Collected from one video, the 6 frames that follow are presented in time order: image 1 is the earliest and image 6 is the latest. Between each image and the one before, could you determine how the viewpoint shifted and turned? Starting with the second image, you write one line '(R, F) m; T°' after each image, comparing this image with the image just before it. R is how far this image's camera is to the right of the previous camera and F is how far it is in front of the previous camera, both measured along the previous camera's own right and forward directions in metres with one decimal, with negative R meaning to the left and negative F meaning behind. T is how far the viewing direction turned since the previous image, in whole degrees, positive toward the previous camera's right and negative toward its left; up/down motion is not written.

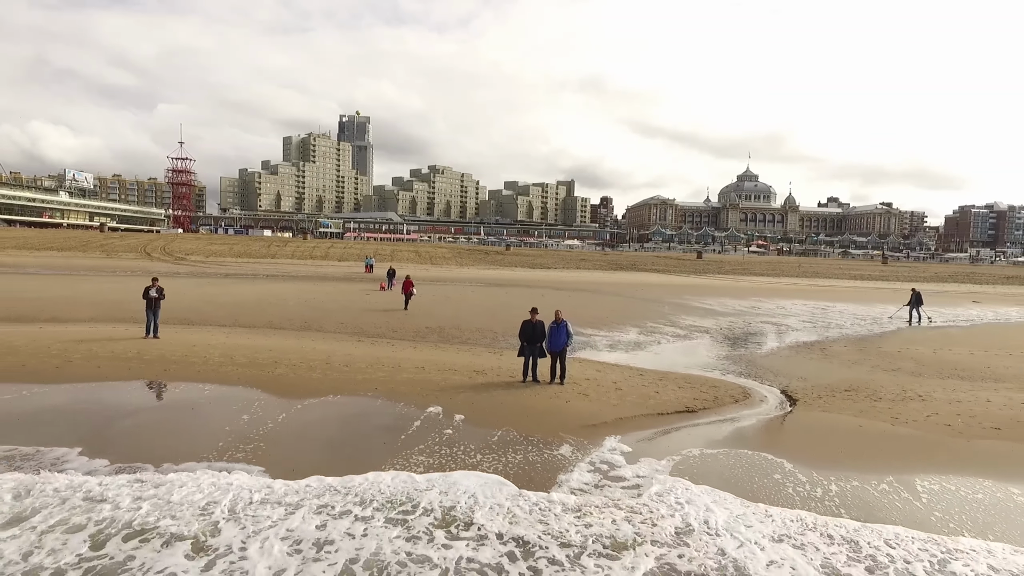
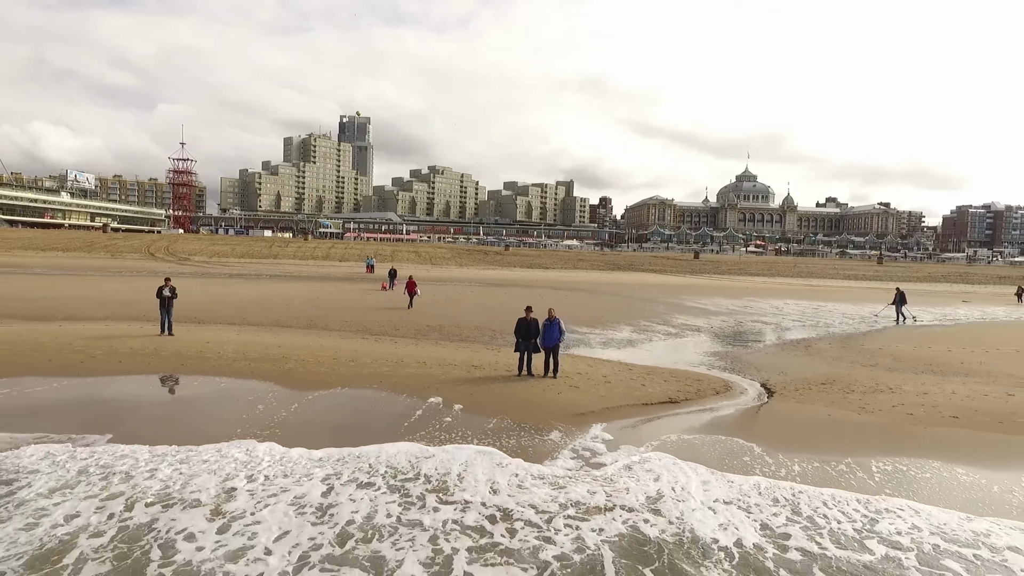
(+0.1, -0.7) m; 0°
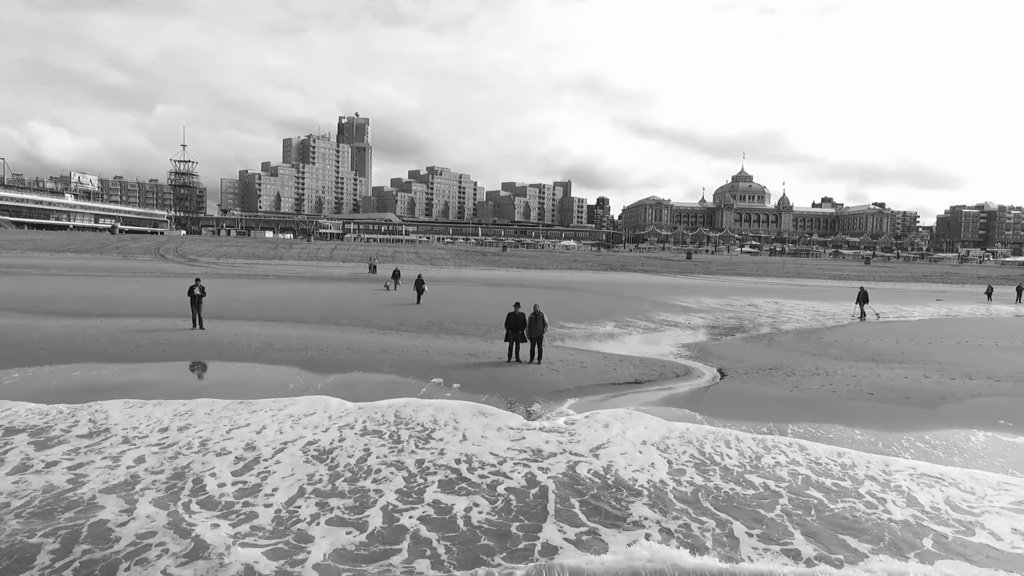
(+0.2, -1.8) m; 0°
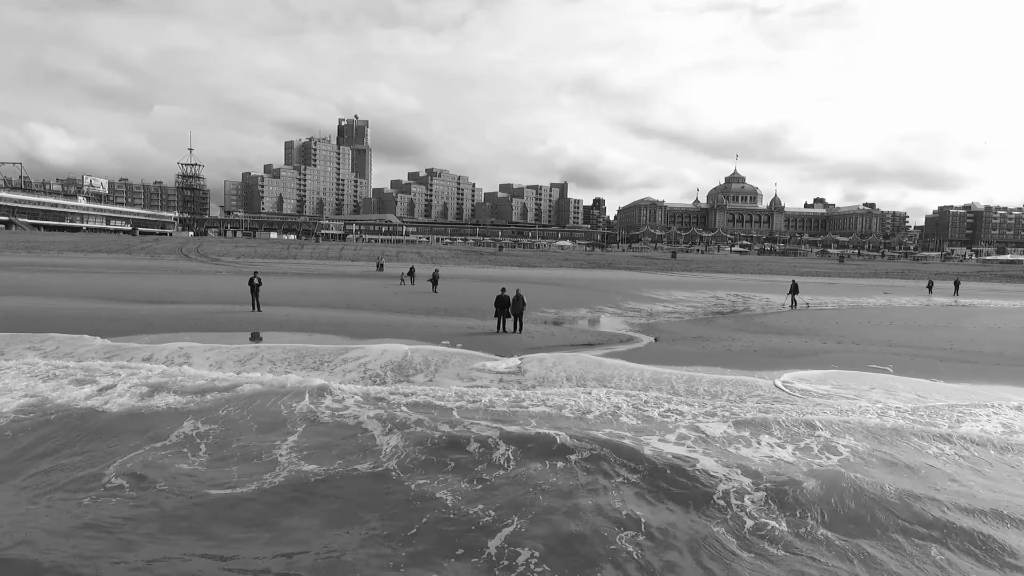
(+0.3, -4.5) m; 0°
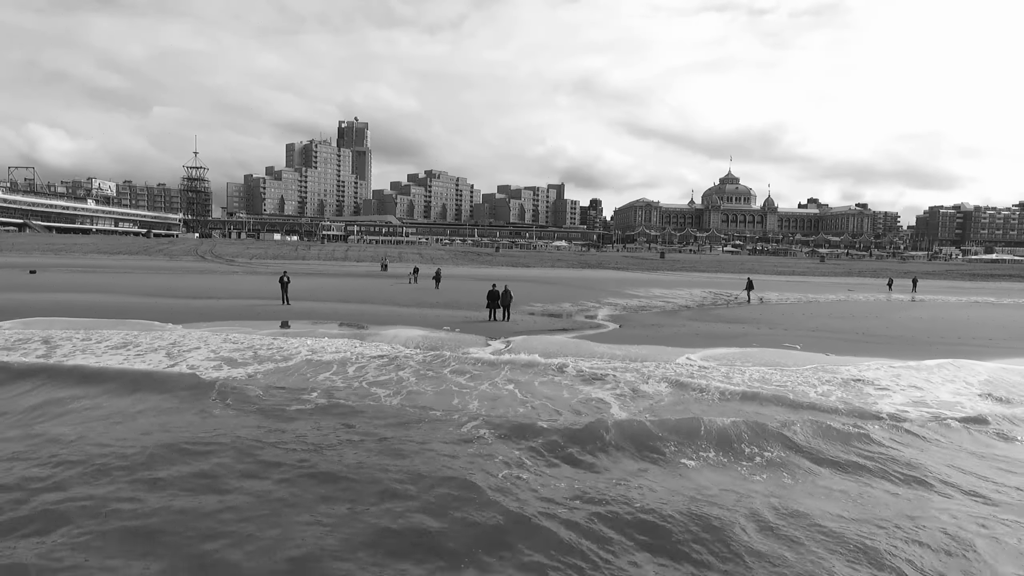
(+0.3, -3.7) m; 0°
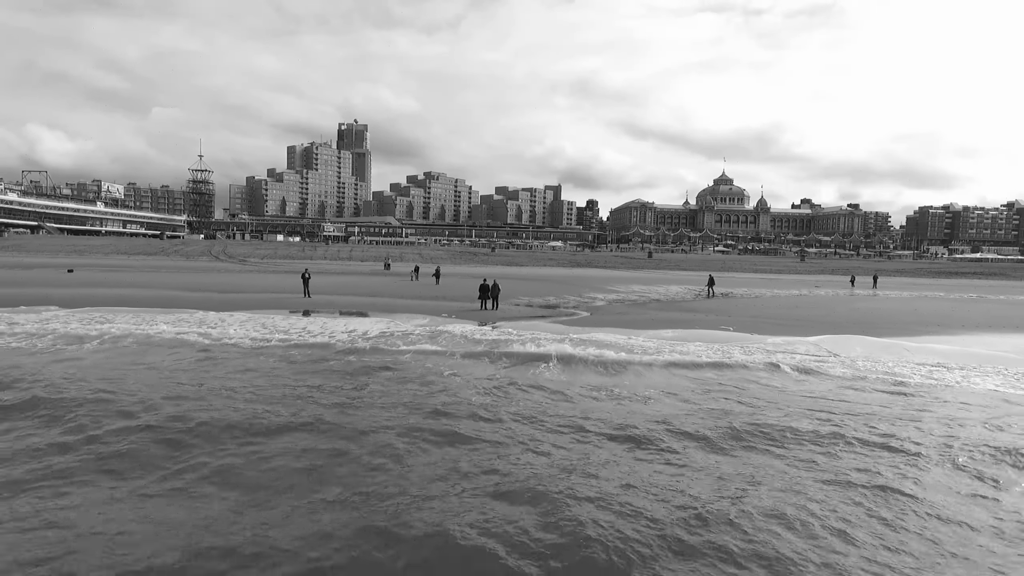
(+0.4, -4.0) m; 0°
